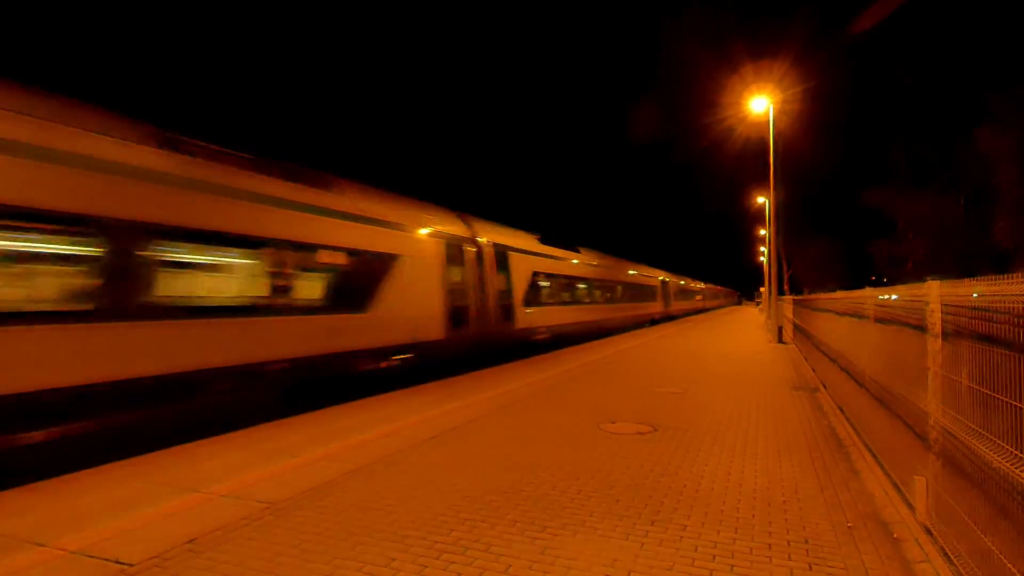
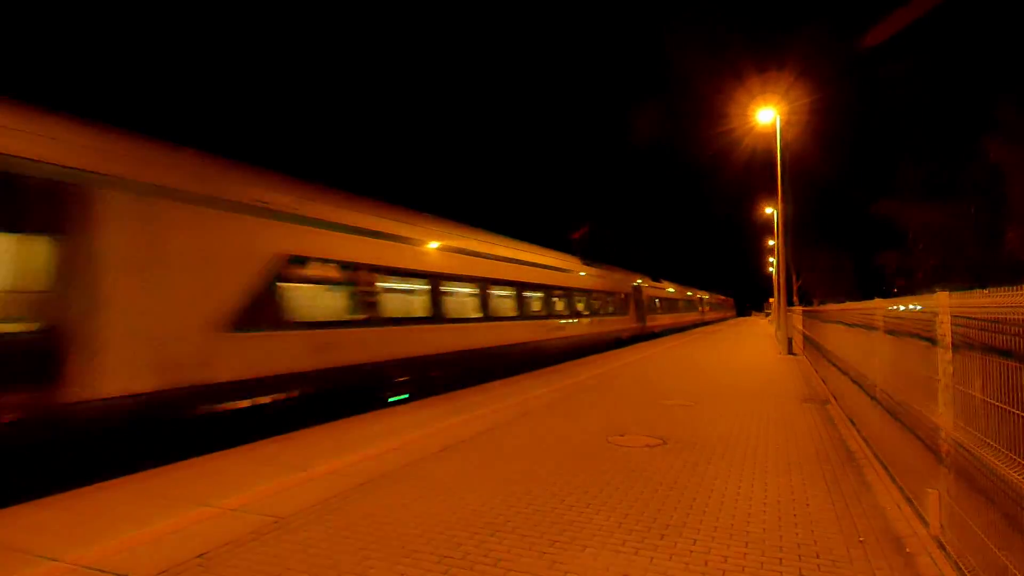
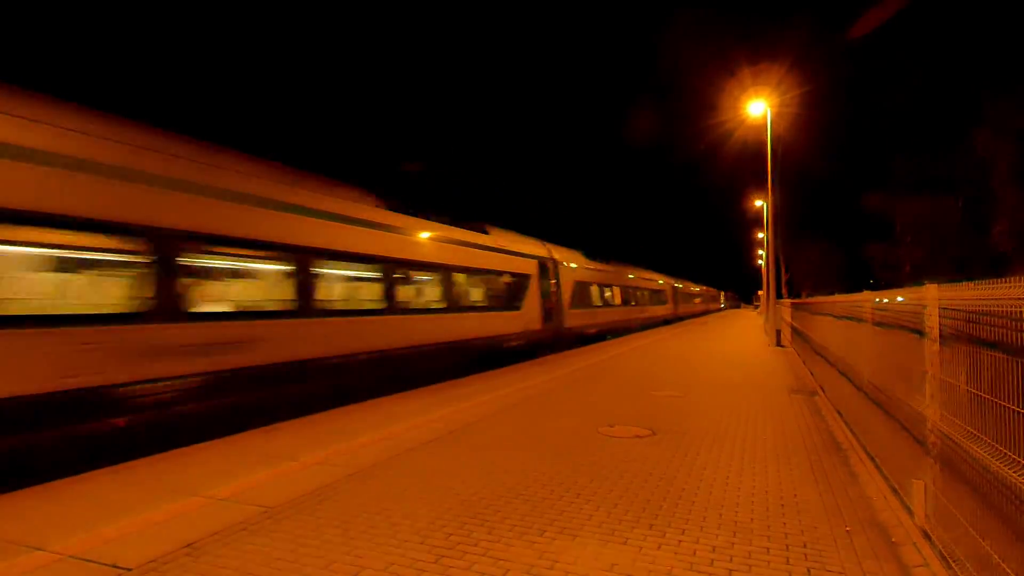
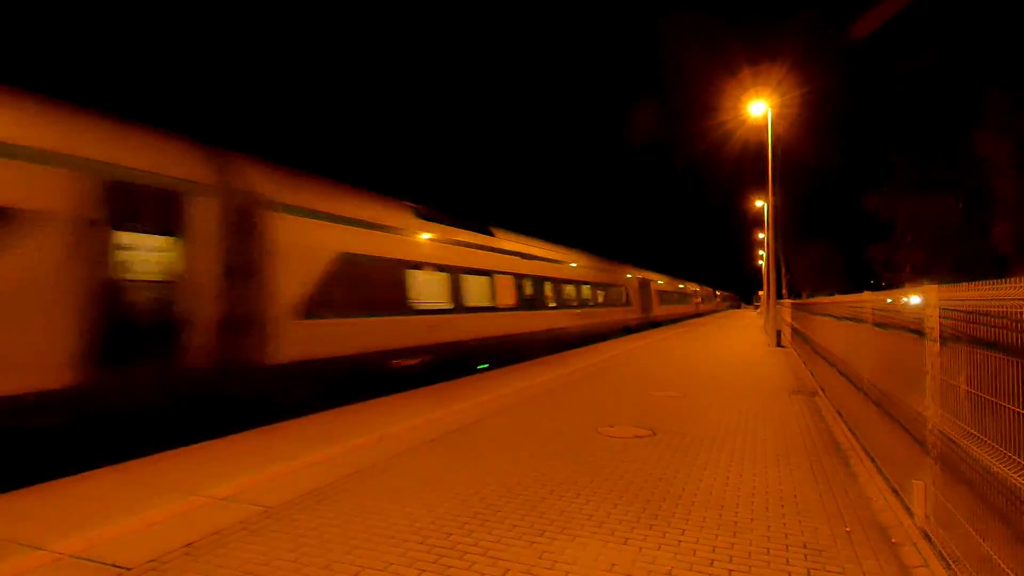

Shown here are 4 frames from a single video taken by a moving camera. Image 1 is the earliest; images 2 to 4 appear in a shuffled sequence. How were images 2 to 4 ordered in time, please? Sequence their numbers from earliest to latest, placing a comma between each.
3, 4, 2
